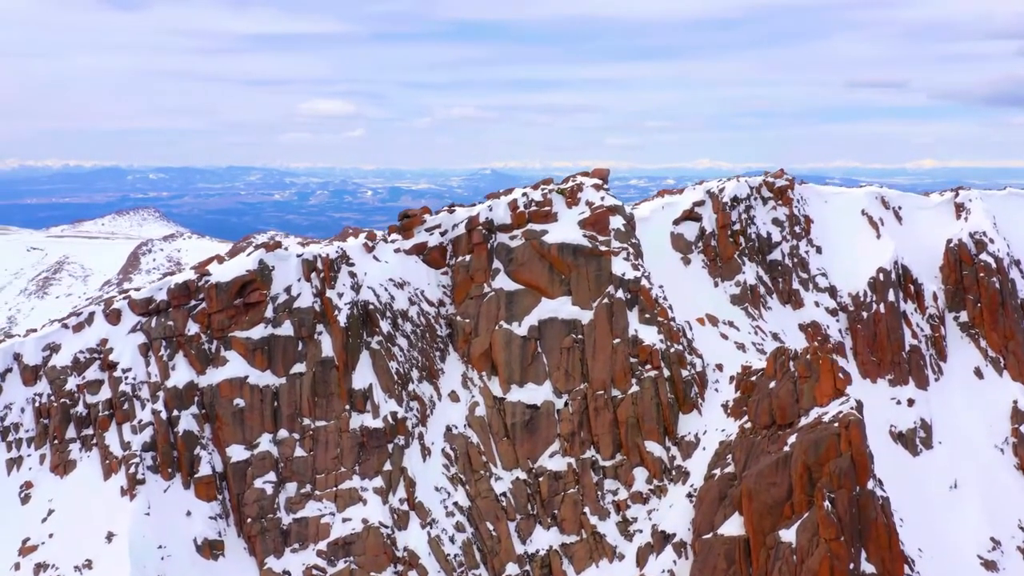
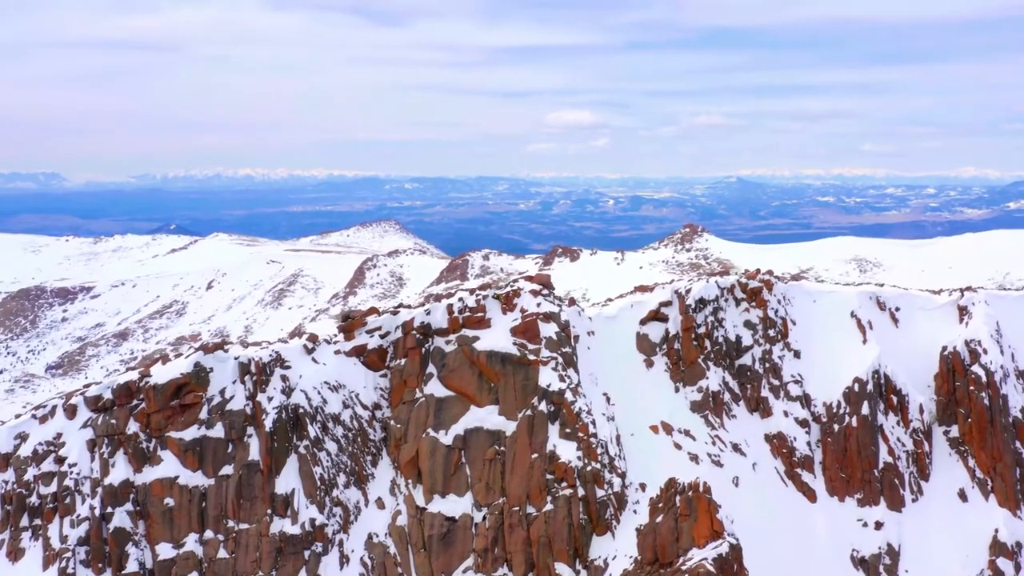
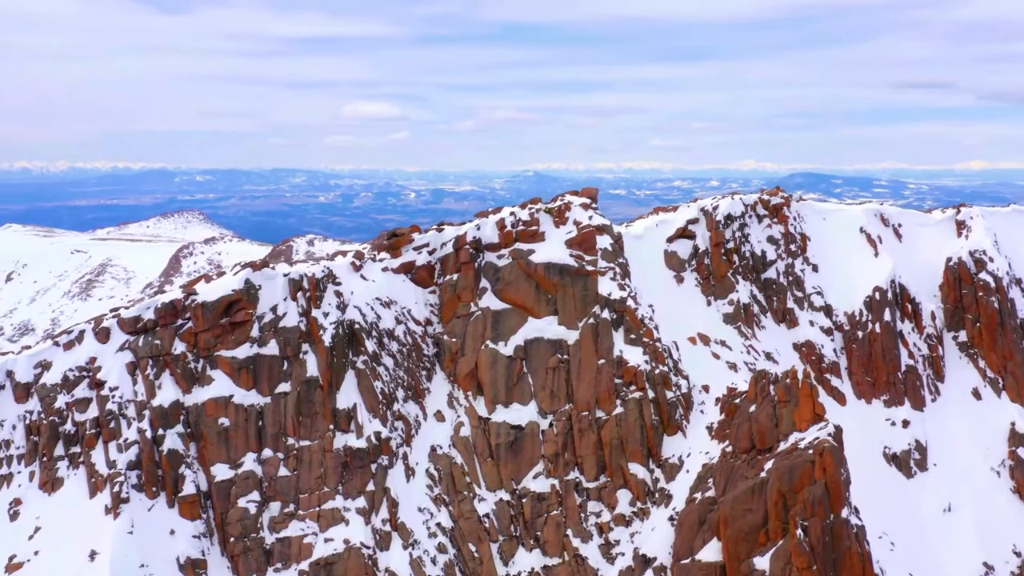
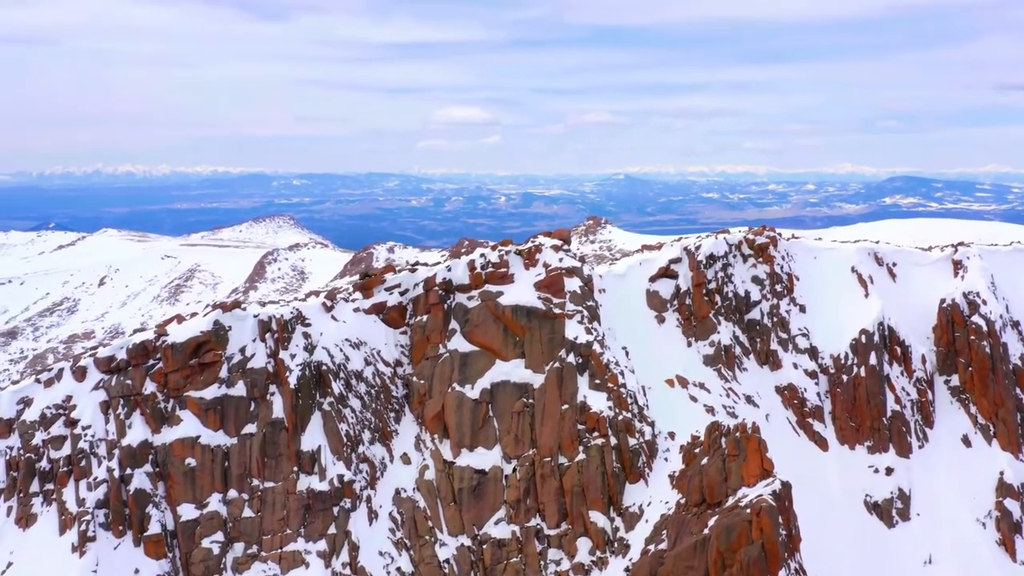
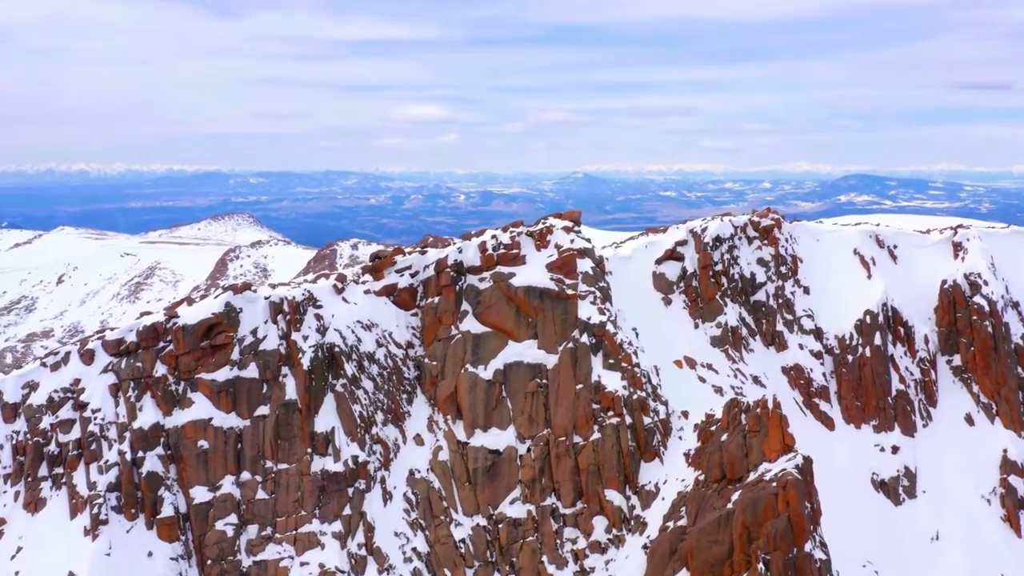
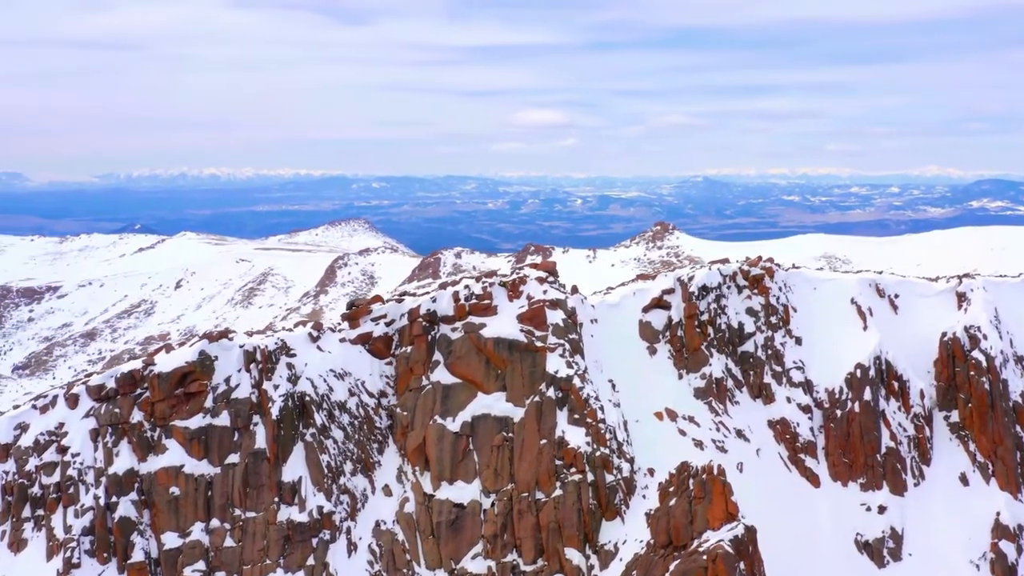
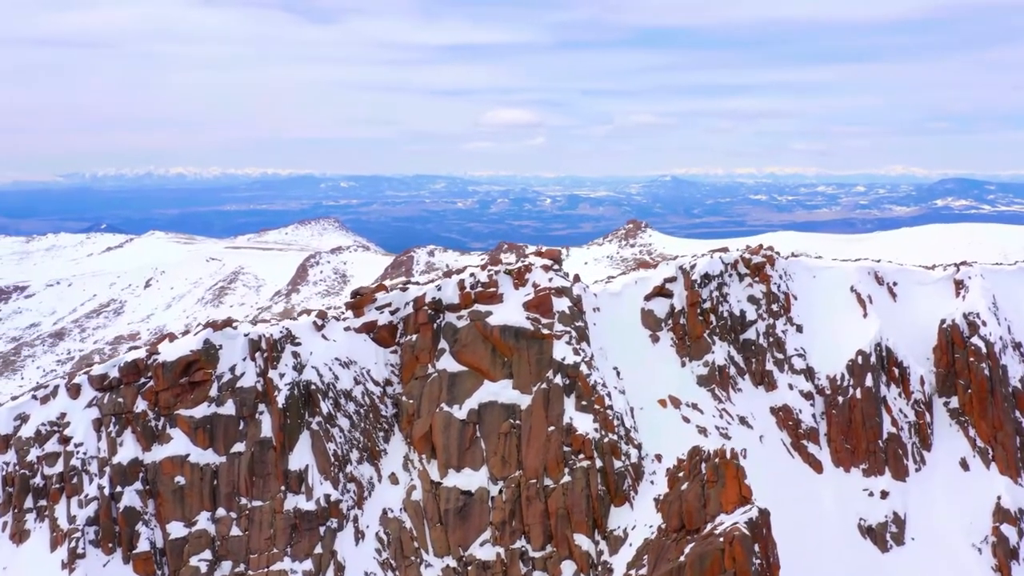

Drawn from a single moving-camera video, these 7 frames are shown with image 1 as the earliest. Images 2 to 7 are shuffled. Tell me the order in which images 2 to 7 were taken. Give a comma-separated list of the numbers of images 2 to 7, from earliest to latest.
3, 5, 4, 7, 6, 2
